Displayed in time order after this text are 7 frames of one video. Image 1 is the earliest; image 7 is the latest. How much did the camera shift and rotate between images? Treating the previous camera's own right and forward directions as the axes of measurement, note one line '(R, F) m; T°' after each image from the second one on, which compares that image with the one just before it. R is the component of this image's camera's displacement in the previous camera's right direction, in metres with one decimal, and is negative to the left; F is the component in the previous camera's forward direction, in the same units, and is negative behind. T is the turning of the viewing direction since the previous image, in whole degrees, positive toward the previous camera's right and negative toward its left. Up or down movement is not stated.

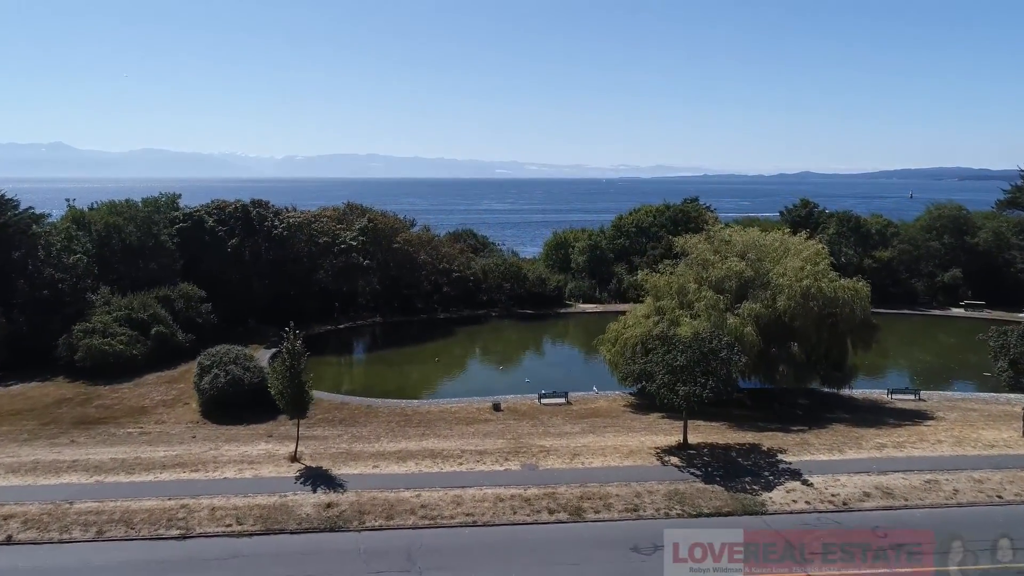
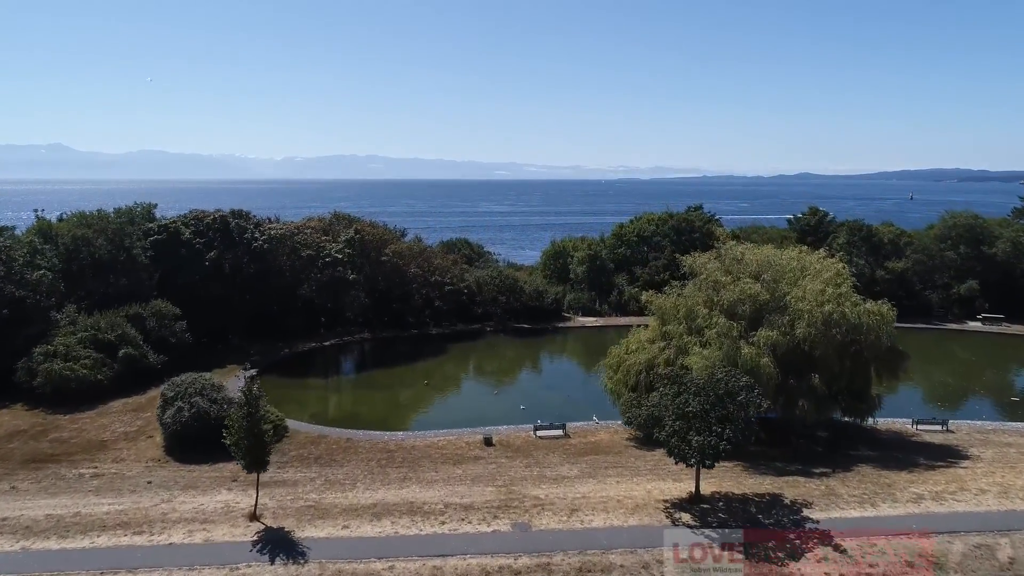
(+0.2, +1.8) m; 0°
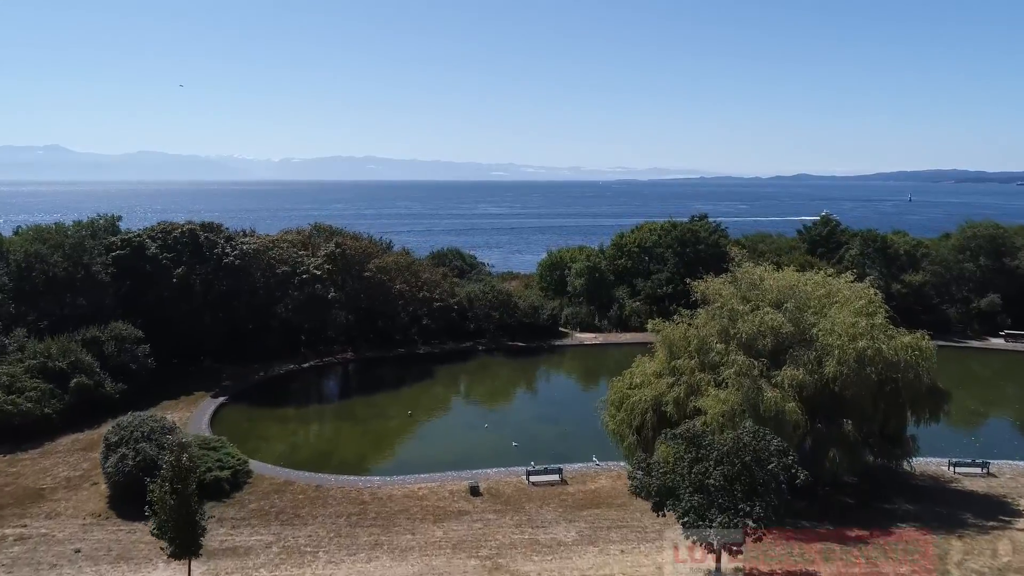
(+0.2, +2.3) m; 0°
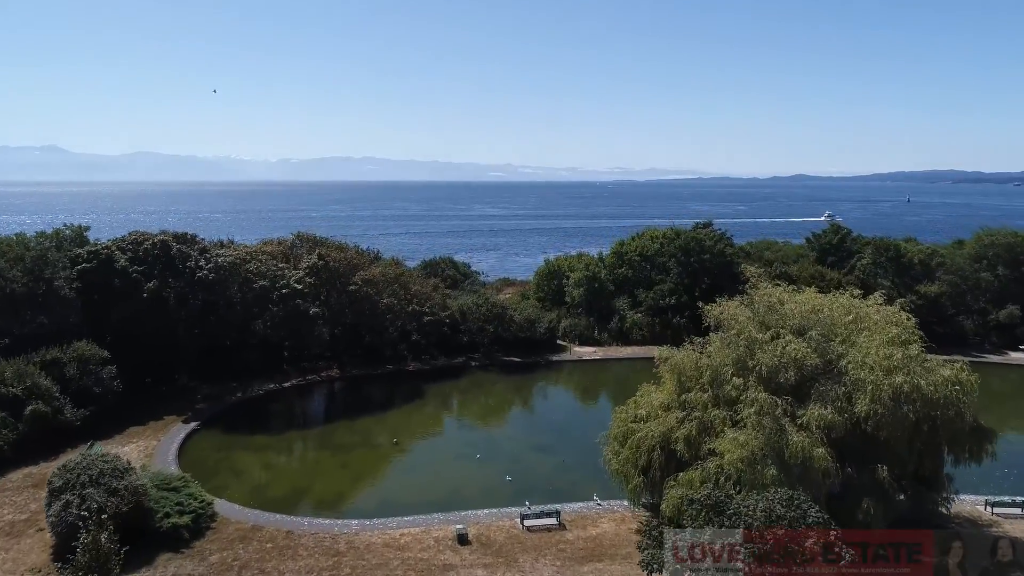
(+0.1, +1.8) m; 0°
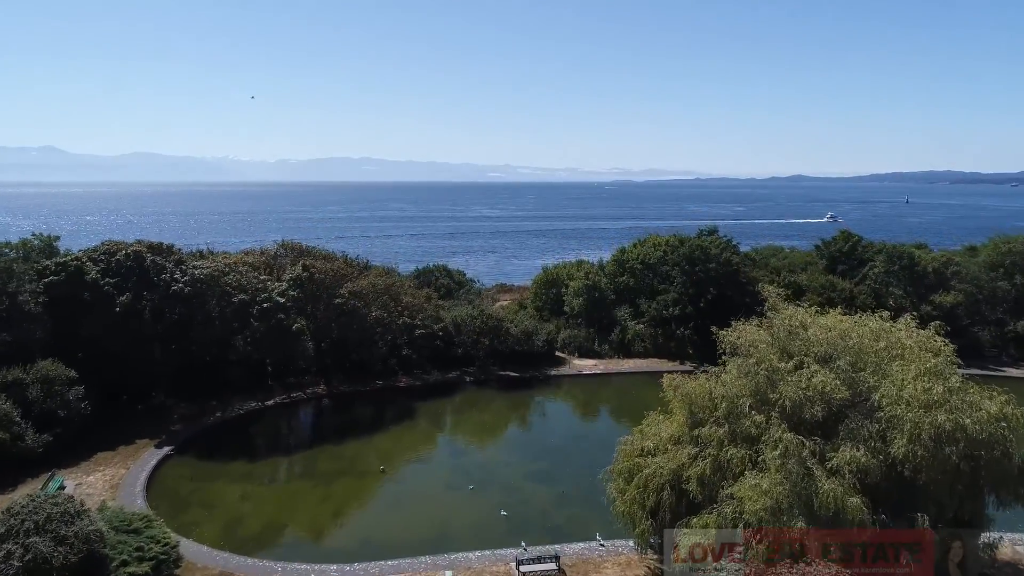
(+0.1, +1.6) m; 0°
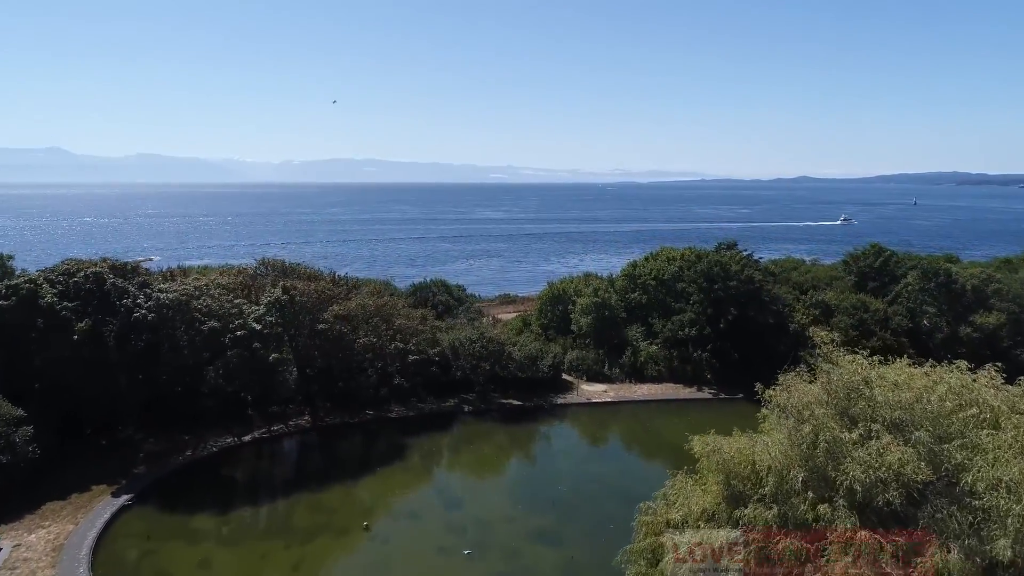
(+0.1, +2.6) m; 0°
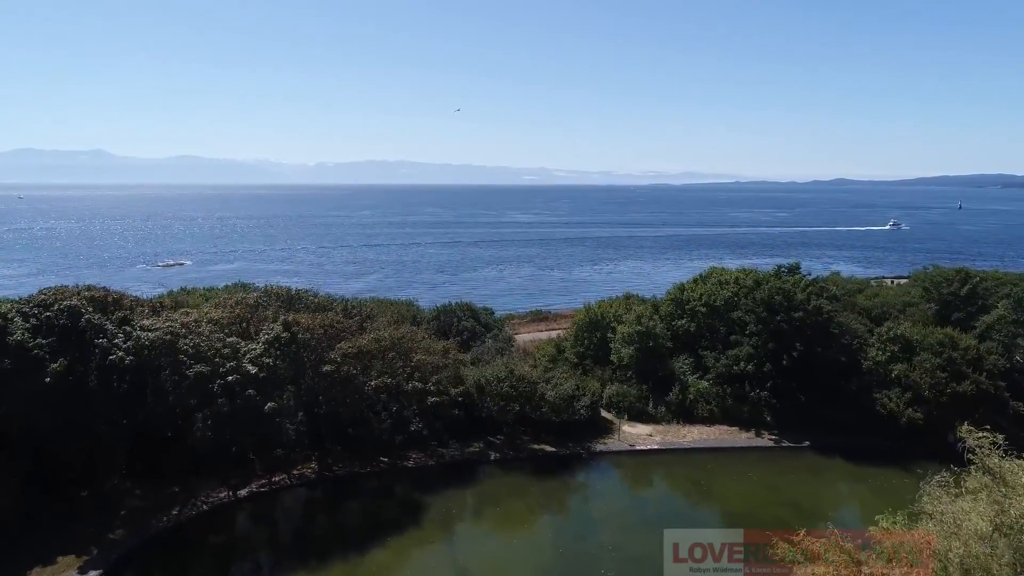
(-0.1, +3.3) m; -2°
